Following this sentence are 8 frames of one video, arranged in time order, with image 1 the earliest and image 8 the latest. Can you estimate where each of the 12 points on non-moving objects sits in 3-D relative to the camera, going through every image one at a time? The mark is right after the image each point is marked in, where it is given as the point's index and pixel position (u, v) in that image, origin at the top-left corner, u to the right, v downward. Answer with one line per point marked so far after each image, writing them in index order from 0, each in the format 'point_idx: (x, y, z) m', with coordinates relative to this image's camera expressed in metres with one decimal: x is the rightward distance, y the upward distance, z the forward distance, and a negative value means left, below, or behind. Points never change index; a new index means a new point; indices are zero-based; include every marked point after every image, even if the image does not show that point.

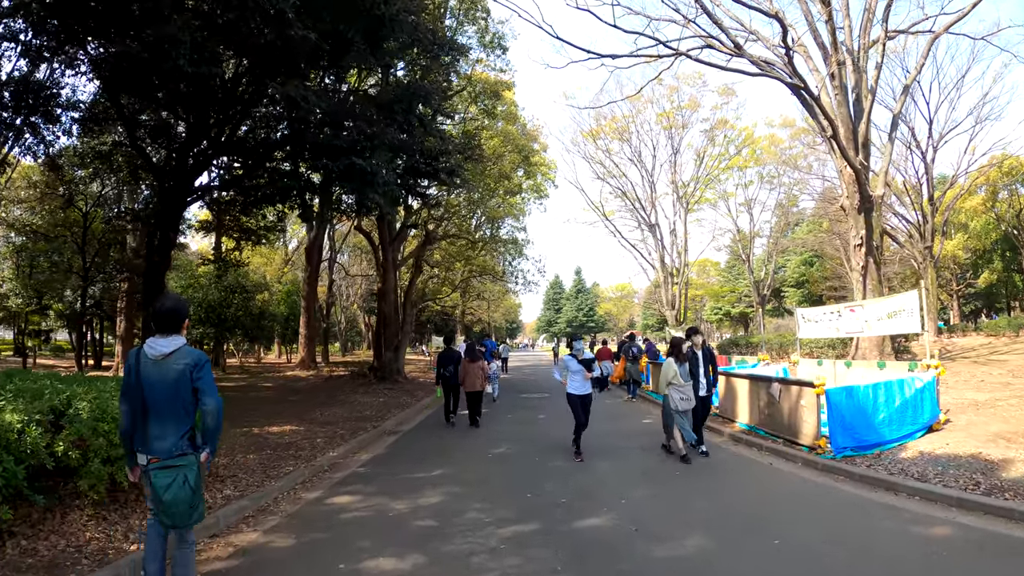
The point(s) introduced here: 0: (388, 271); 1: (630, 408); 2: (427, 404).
0: (-3.5, +0.5, +17.9) m
1: (+2.2, -2.4, +12.5) m
2: (-1.8, -2.6, +14.5) m
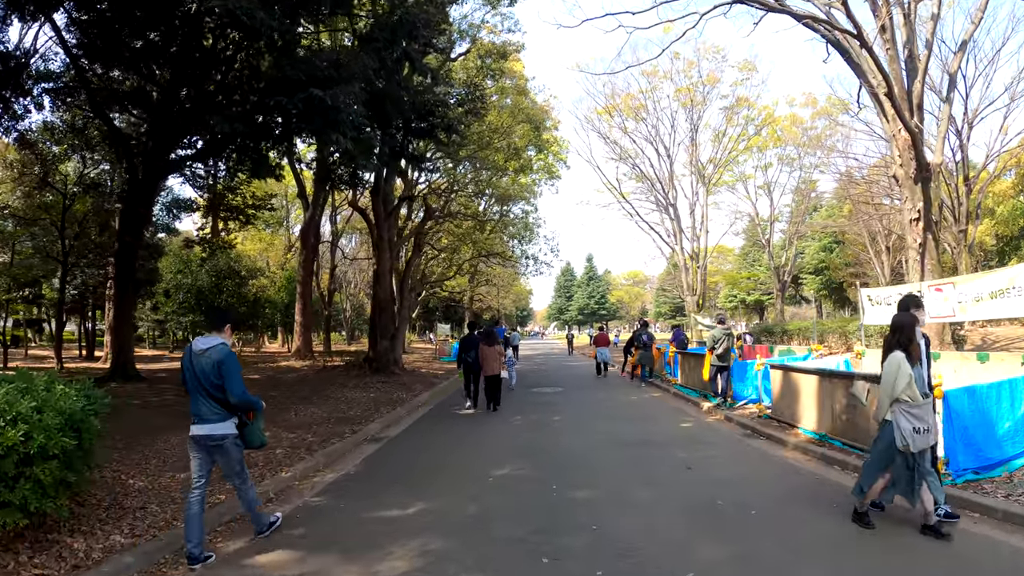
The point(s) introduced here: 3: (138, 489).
0: (-3.3, +0.9, +16.2) m
1: (+2.4, -2.1, +10.7) m
2: (-1.6, -2.2, +12.7) m
3: (-3.3, -1.8, +5.7) m
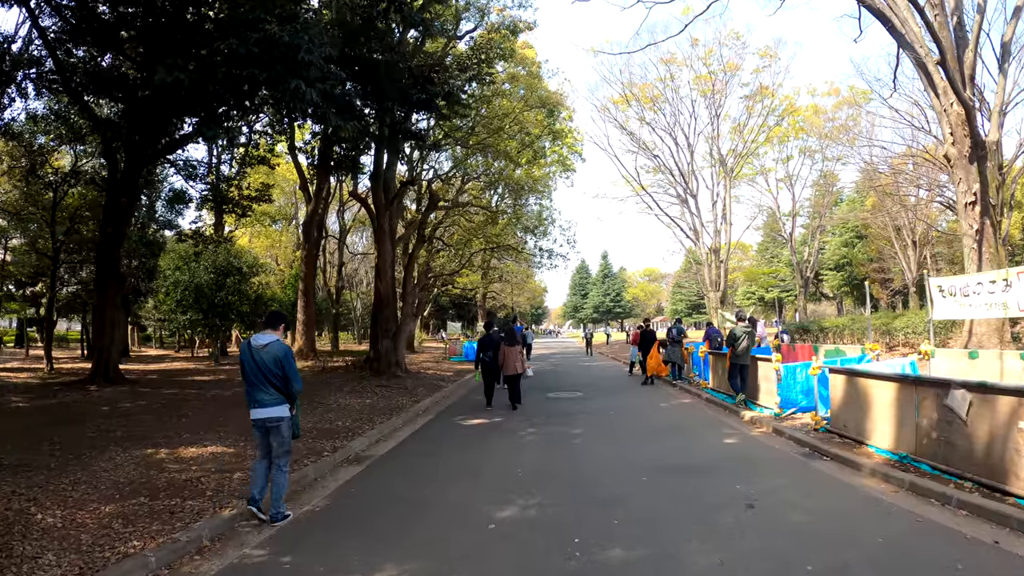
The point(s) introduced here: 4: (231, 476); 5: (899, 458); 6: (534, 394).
0: (-3.0, +1.0, +15.0) m
1: (+2.5, -1.9, +9.3) m
2: (-1.4, -2.1, +11.5) m
3: (-3.2, -1.7, +4.5) m
4: (-2.6, -1.7, +6.0) m
5: (+3.8, -1.7, +6.4) m
6: (+0.4, -2.3, +13.9) m
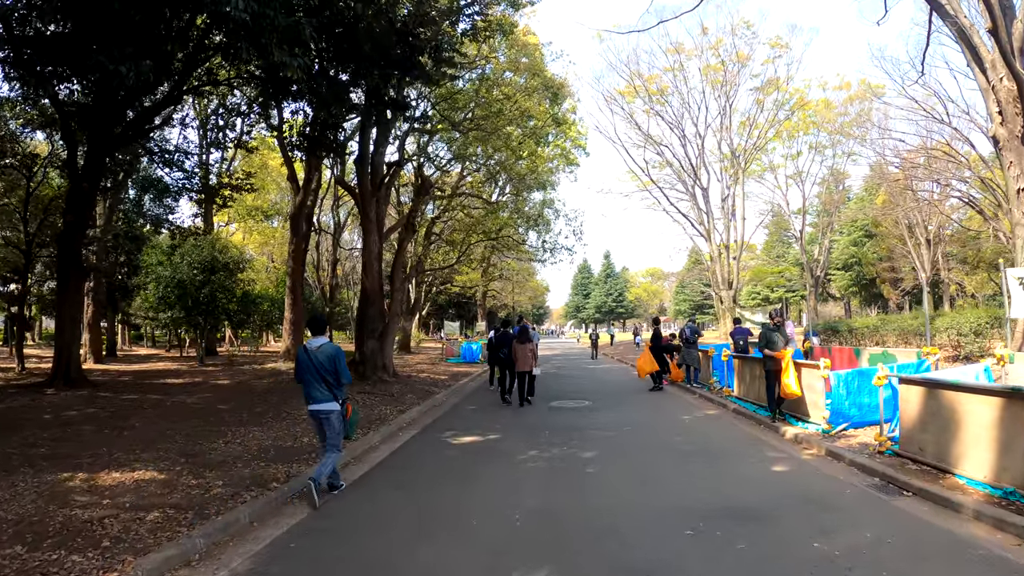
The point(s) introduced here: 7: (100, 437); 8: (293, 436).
0: (-3.0, +1.1, +13.6) m
1: (+2.5, -1.9, +8.0) m
2: (-1.5, -2.0, +10.2) m
3: (-3.2, -1.6, +3.1) m
4: (-2.6, -1.6, +4.6) m
5: (+3.8, -1.6, +5.0) m
6: (+0.4, -2.2, +12.6) m
7: (-4.8, -1.8, +7.6) m
8: (-2.7, -1.8, +7.9) m
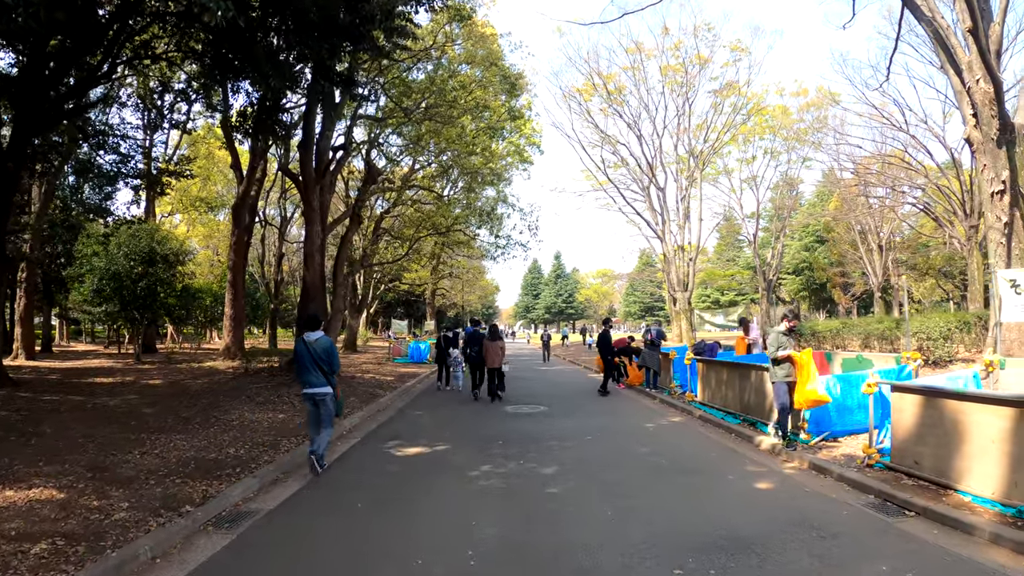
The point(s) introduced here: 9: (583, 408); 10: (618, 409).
0: (-3.8, +1.3, +12.8) m
1: (+2.1, -1.8, +7.5) m
2: (-2.0, -1.9, +9.4) m
3: (-3.4, -1.5, +2.3) m
4: (-2.8, -1.5, +3.8) m
5: (+3.5, -1.6, +4.6) m
6: (-0.3, -2.2, +11.9) m
7: (-5.3, -1.6, +6.6) m
8: (-3.2, -1.7, +7.0) m
9: (+1.3, -2.2, +11.9) m
10: (+1.9, -2.2, +11.8) m
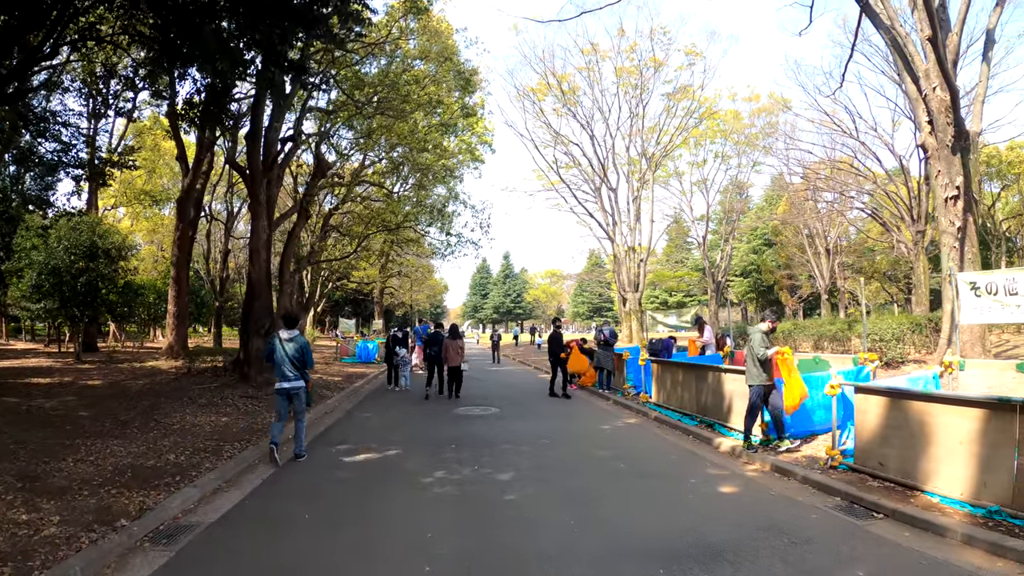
0: (-4.5, +1.3, +12.3) m
1: (+1.7, -1.8, +7.4) m
2: (-2.5, -1.9, +9.0) m
3: (-3.4, -1.4, +1.8) m
4: (-3.0, -1.5, +3.4) m
5: (+3.3, -1.6, +4.6) m
6: (-1.0, -2.1, +11.7) m
7: (-5.6, -1.6, +6.1) m
8: (-3.5, -1.6, +6.6) m
9: (+0.6, -2.2, +11.7) m
10: (+1.2, -2.2, +11.7) m
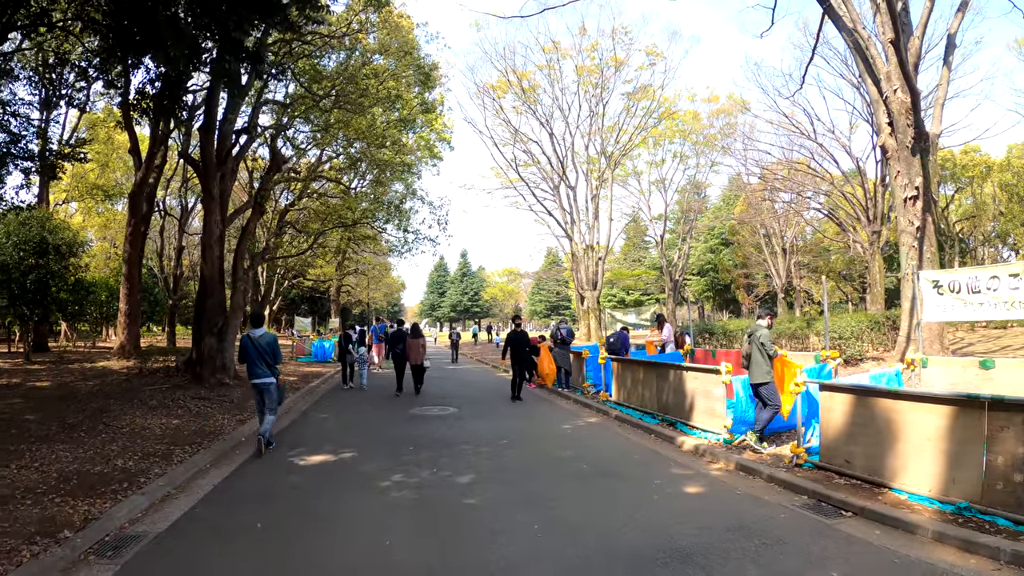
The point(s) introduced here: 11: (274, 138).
0: (-5.1, +1.4, +11.9) m
1: (+1.3, -1.8, +7.3) m
2: (-3.0, -1.8, +8.7) m
3: (-3.4, -1.4, +1.5) m
4: (-3.1, -1.5, +3.1) m
5: (+3.1, -1.6, +4.7) m
6: (-1.6, -2.1, +11.5) m
7: (-5.8, -1.5, +5.6) m
8: (-3.8, -1.6, +6.3) m
9: (0.0, -2.1, +11.6) m
10: (+0.6, -2.1, +11.7) m
11: (-5.7, +3.6, +15.7) m
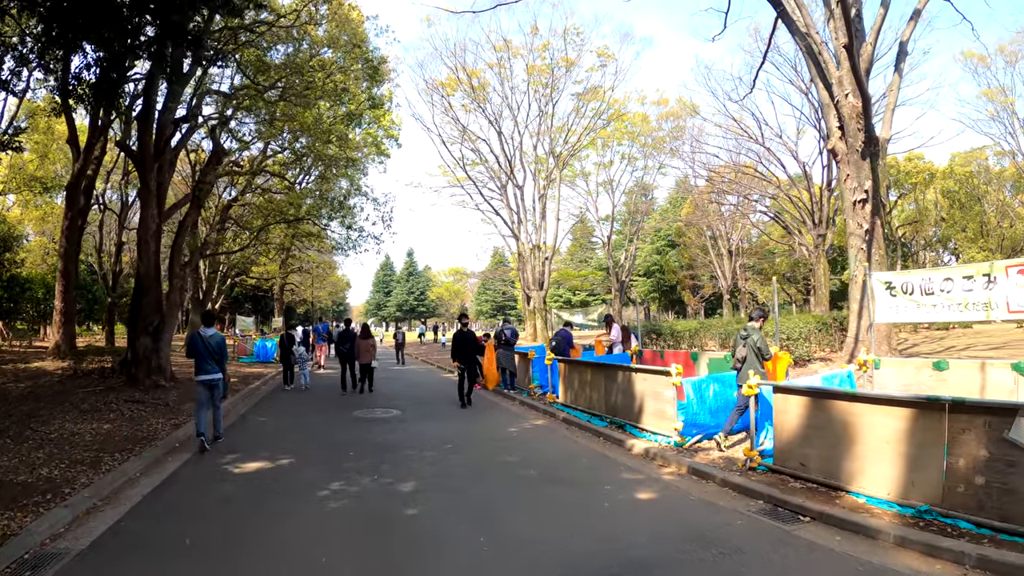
0: (-5.8, +1.4, +11.2) m
1: (+0.9, -1.8, +7.2) m
2: (-3.5, -1.8, +8.2) m
3: (-3.4, -1.4, +1.0) m
4: (-3.2, -1.4, +2.6) m
5: (+2.9, -1.6, +4.7) m
6: (-2.4, -2.0, +11.1) m
7: (-6.1, -1.4, +4.9) m
8: (-4.2, -1.6, +5.7) m
9: (-0.8, -2.1, +11.4) m
10: (-0.2, -2.1, +11.4) m
11: (-6.7, +3.7, +14.9) m
